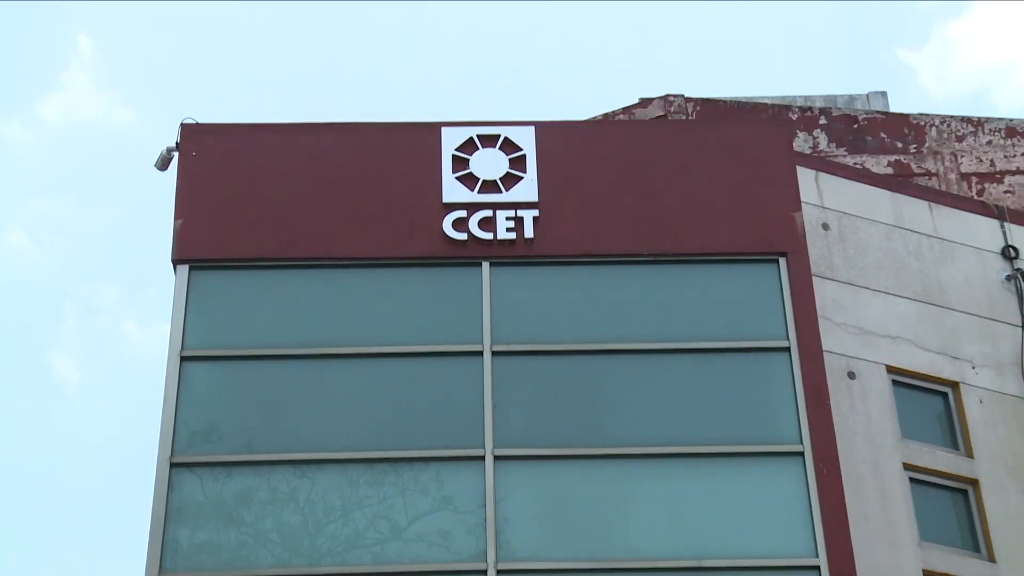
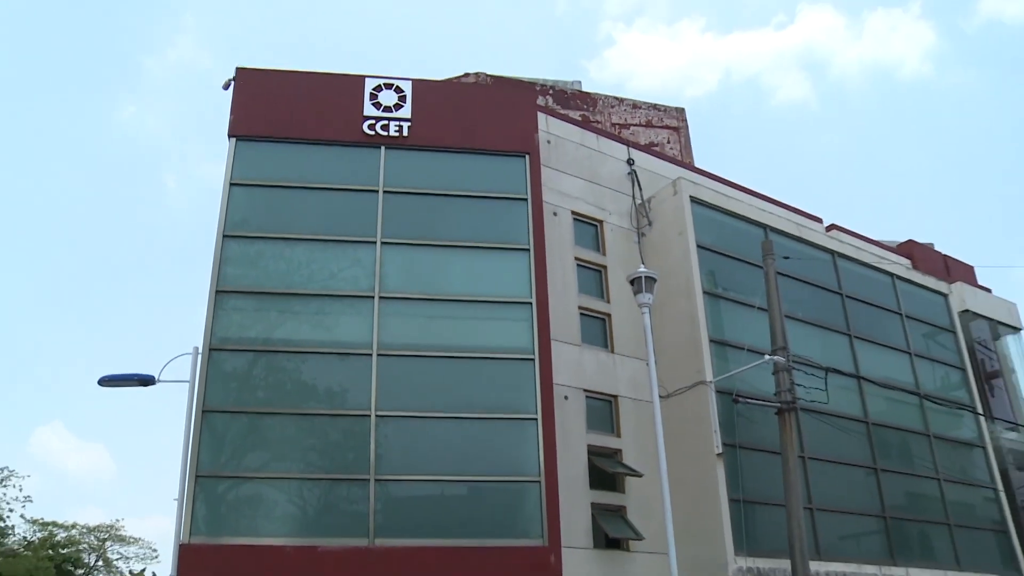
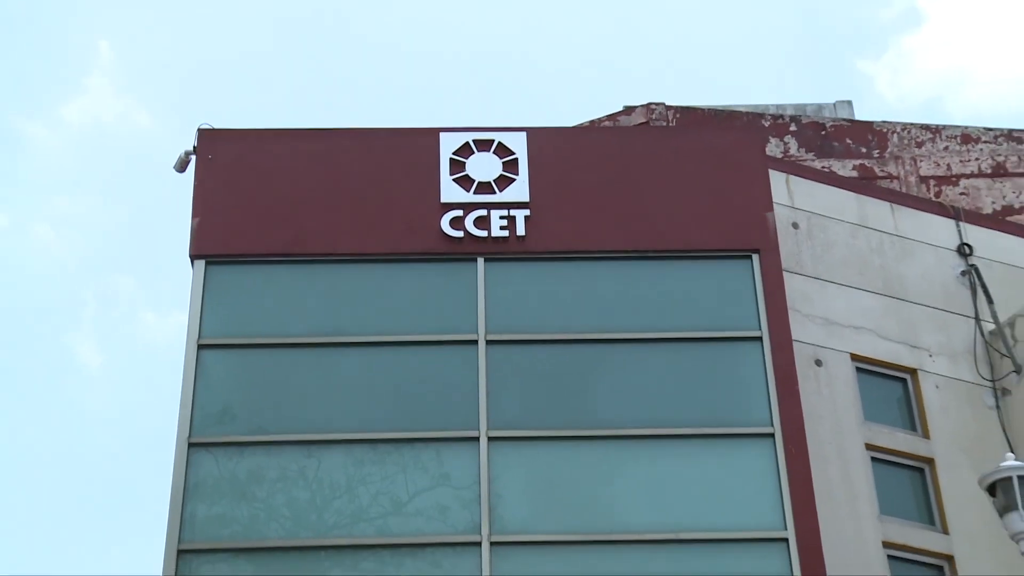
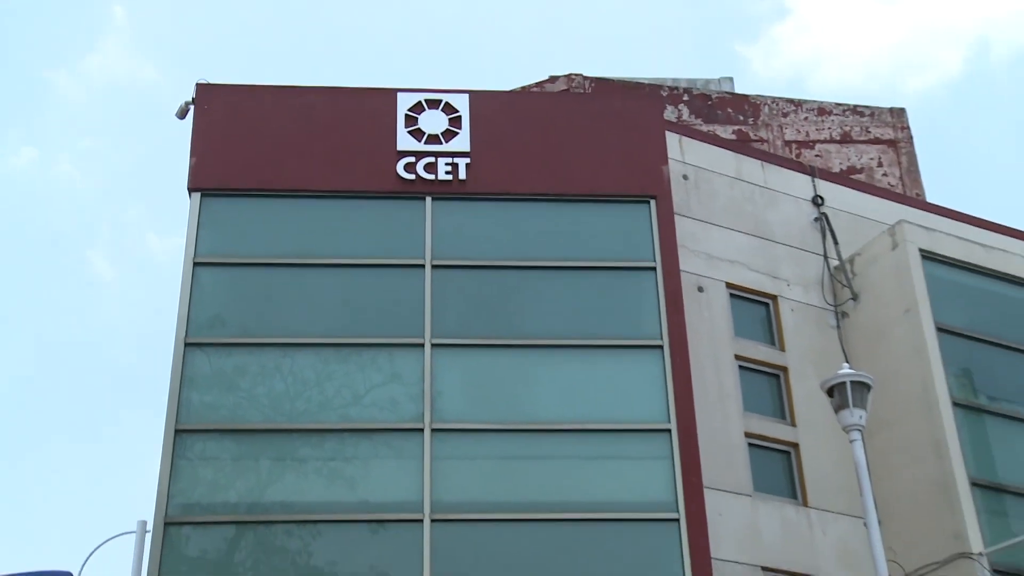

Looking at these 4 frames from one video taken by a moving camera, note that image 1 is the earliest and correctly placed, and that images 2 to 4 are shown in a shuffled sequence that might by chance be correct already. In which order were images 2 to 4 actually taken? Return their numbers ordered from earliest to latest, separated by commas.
3, 4, 2
